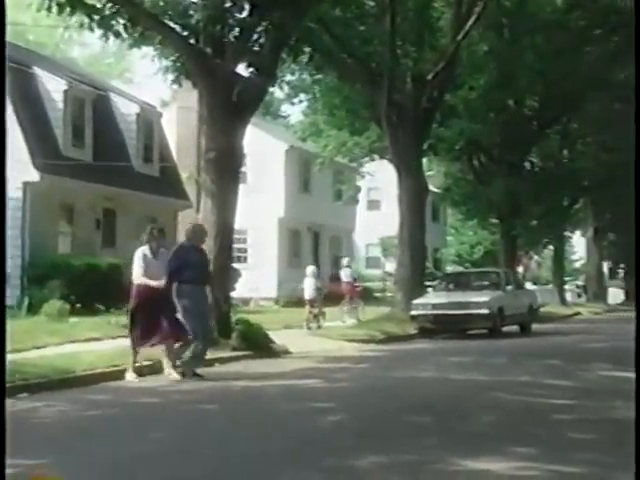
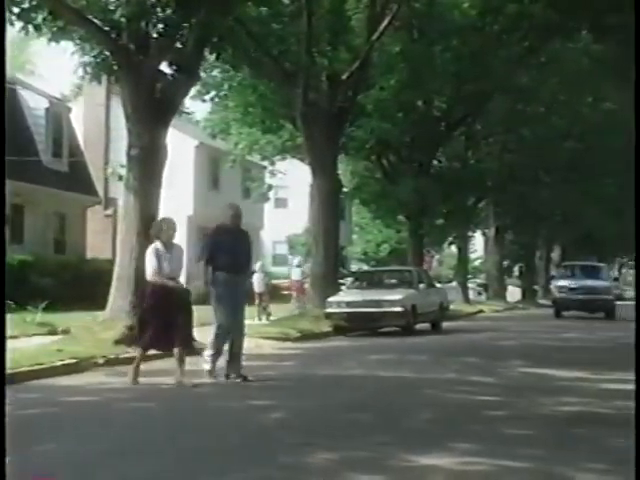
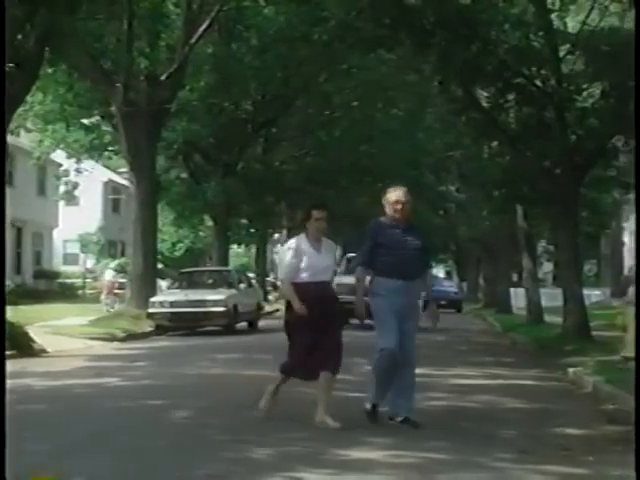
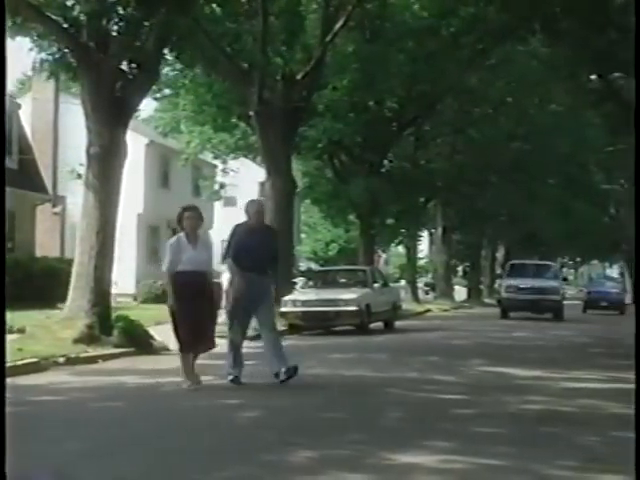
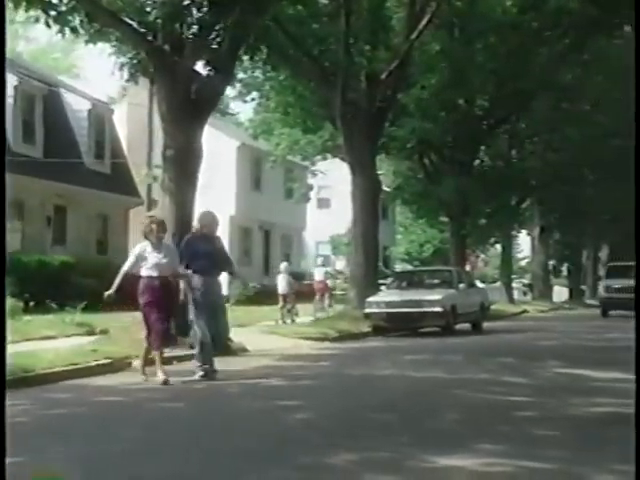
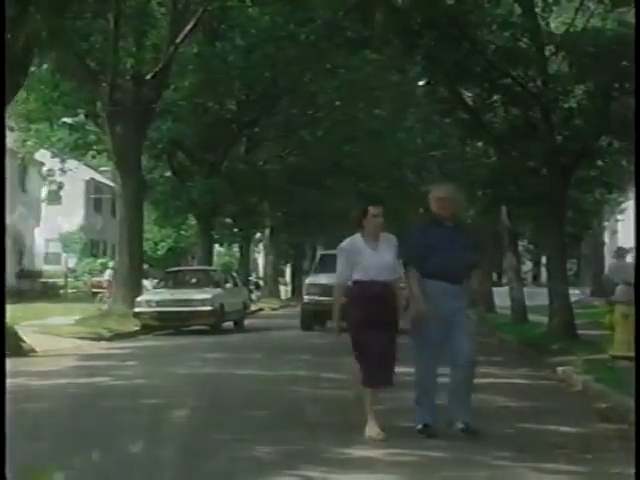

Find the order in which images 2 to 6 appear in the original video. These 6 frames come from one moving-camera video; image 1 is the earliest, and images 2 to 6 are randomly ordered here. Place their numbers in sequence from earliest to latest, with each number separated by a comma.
5, 2, 4, 3, 6
